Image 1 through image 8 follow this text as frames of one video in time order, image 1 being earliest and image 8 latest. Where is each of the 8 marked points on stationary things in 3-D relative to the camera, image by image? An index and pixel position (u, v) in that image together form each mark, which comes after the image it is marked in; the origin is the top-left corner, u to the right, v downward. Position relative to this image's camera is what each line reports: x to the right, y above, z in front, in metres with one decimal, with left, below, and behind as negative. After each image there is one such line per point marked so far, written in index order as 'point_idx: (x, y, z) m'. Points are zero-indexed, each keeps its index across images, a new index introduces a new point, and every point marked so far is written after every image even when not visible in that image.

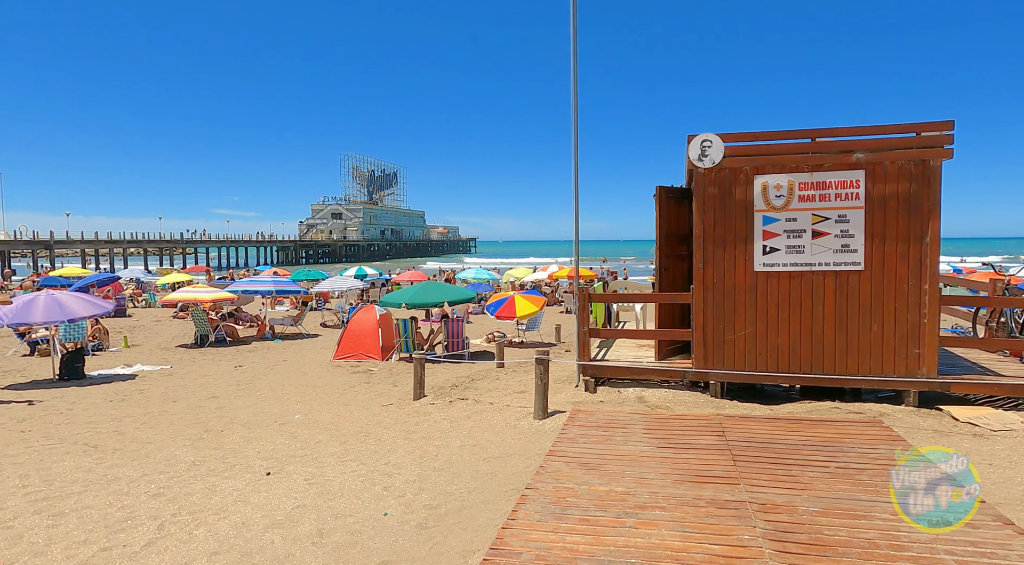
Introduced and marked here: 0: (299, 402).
0: (-2.5, -1.4, +7.9) m
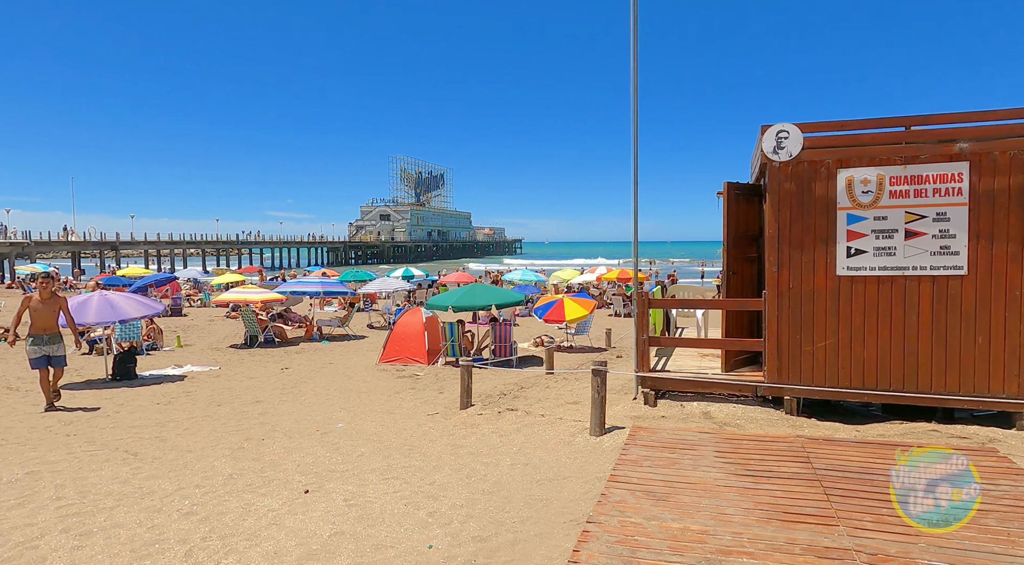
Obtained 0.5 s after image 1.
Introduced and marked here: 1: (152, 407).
0: (-1.9, -1.5, +7.6) m
1: (-4.4, -1.5, +8.2) m
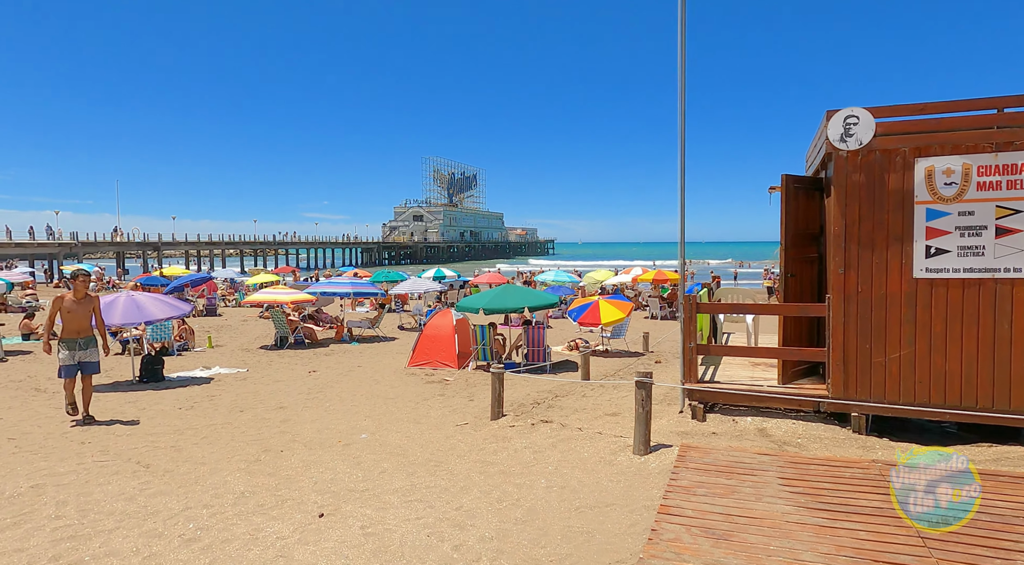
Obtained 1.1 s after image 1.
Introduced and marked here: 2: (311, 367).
0: (-1.6, -1.5, +7.2) m
1: (-4.0, -1.5, +7.9) m
2: (-3.7, -1.6, +12.3) m
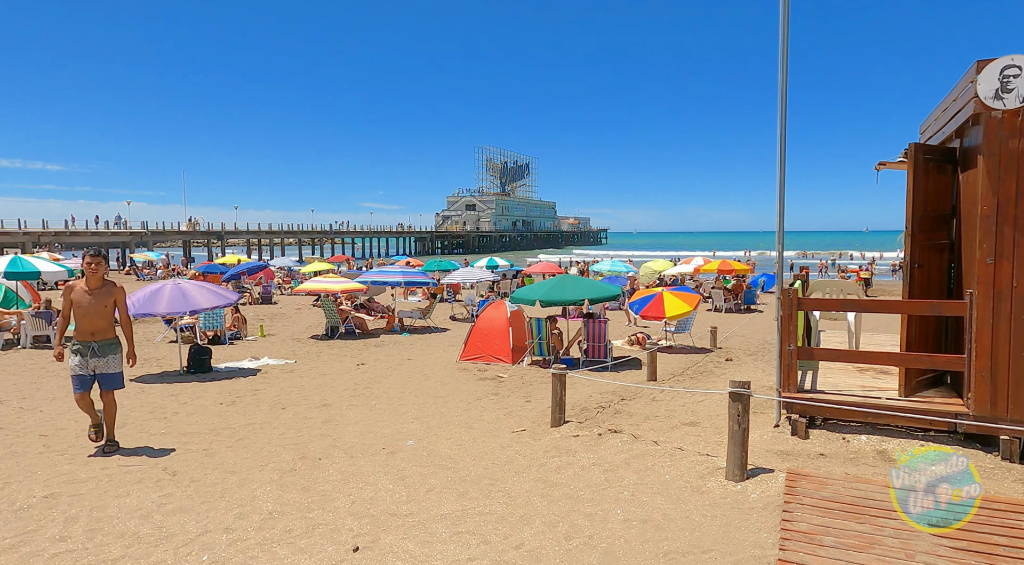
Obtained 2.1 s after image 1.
0: (-1.0, -1.4, +6.6) m
1: (-3.3, -1.4, +7.4) m
2: (-2.7, -1.4, +11.9) m
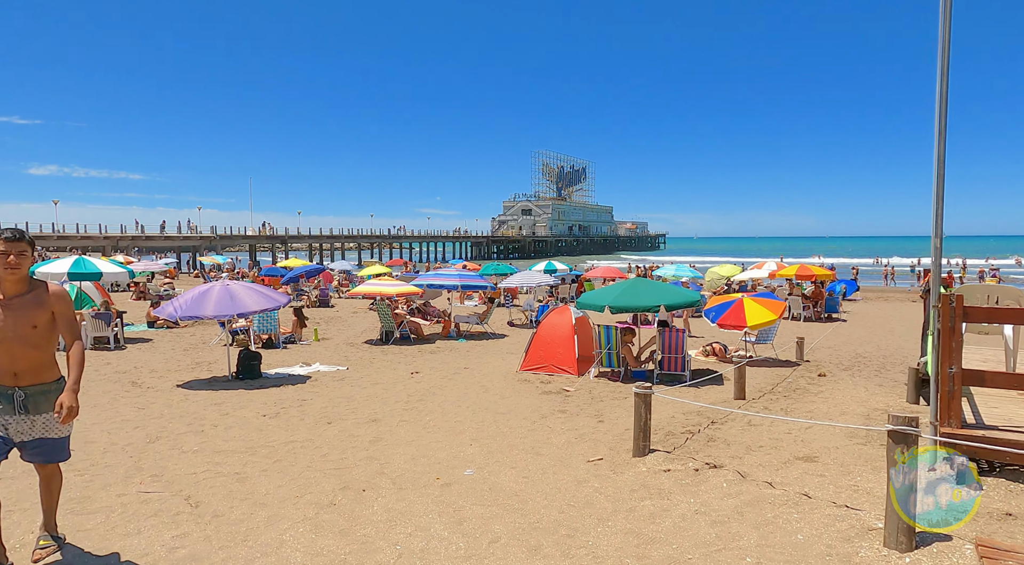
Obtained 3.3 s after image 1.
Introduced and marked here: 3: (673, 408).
0: (-0.3, -1.4, +5.8) m
1: (-2.6, -1.4, +6.8) m
2: (-1.6, -1.4, +11.2) m
3: (+1.7, -1.3, +6.9) m
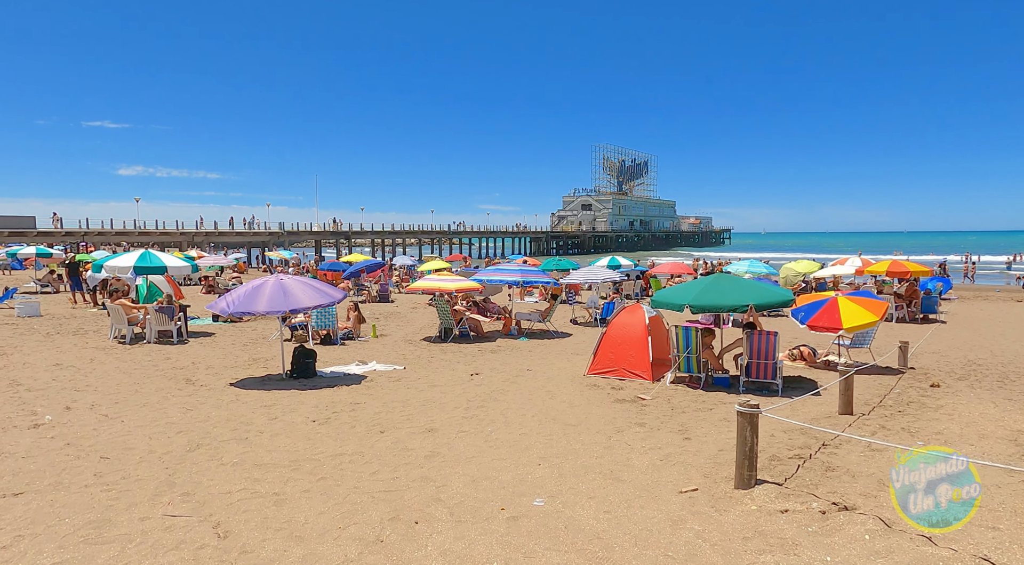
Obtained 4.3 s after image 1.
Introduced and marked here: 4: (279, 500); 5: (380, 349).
0: (+0.2, -1.4, +5.0) m
1: (-2.0, -1.4, +6.3) m
2: (-0.6, -1.3, +10.5) m
3: (+2.3, -1.3, +6.0) m
4: (-1.5, -1.4, +4.2) m
5: (-2.6, -1.3, +12.9) m
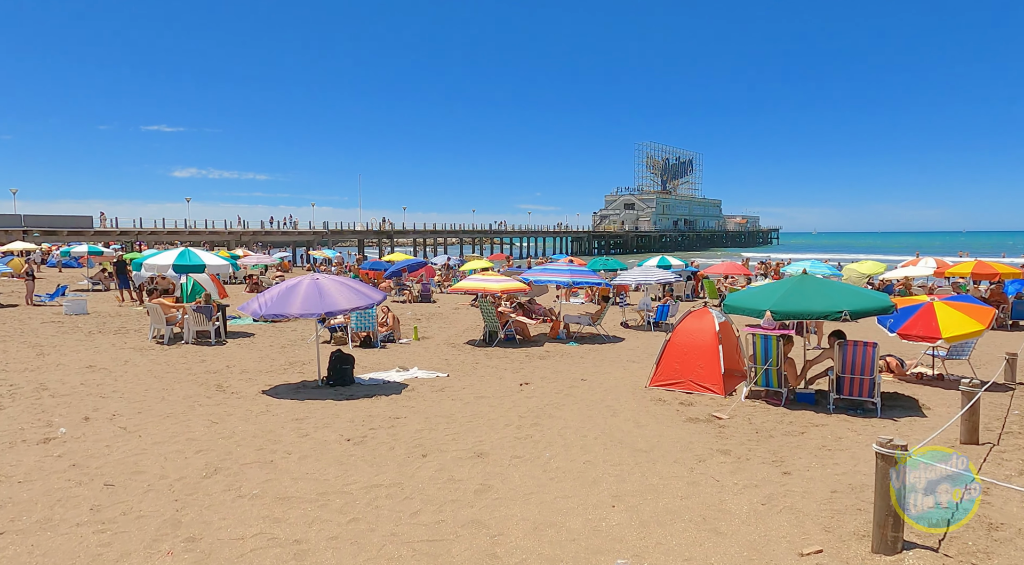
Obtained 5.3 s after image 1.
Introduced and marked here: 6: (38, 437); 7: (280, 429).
0: (+0.7, -1.4, +4.1) m
1: (-1.5, -1.4, +5.5) m
2: (+0.2, -1.4, +9.7) m
3: (+2.8, -1.3, +4.9) m
4: (-1.1, -1.4, +3.4) m
5: (-1.6, -1.3, +12.2) m
6: (-4.1, -1.4, +5.8) m
7: (-2.2, -1.4, +6.3) m
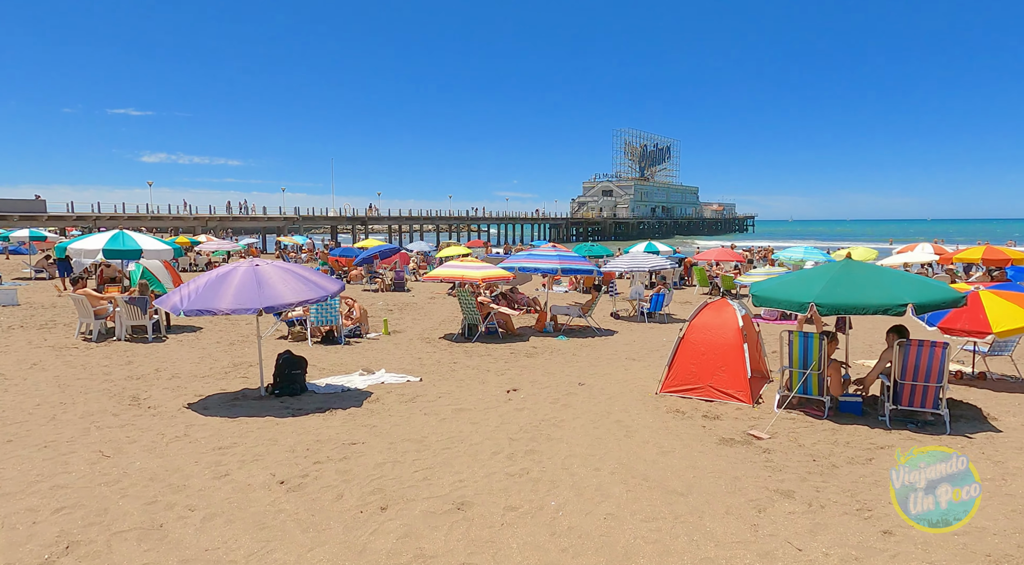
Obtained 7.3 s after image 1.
0: (+0.7, -1.3, +2.7) m
1: (-1.5, -1.3, +3.9) m
2: (0.0, -1.2, +8.1) m
3: (+2.8, -1.2, +3.5) m
4: (-1.1, -1.4, +1.9) m
5: (-1.9, -1.1, +10.6) m
6: (-4.2, -1.3, +4.1) m
7: (-2.3, -1.3, +4.7) m
